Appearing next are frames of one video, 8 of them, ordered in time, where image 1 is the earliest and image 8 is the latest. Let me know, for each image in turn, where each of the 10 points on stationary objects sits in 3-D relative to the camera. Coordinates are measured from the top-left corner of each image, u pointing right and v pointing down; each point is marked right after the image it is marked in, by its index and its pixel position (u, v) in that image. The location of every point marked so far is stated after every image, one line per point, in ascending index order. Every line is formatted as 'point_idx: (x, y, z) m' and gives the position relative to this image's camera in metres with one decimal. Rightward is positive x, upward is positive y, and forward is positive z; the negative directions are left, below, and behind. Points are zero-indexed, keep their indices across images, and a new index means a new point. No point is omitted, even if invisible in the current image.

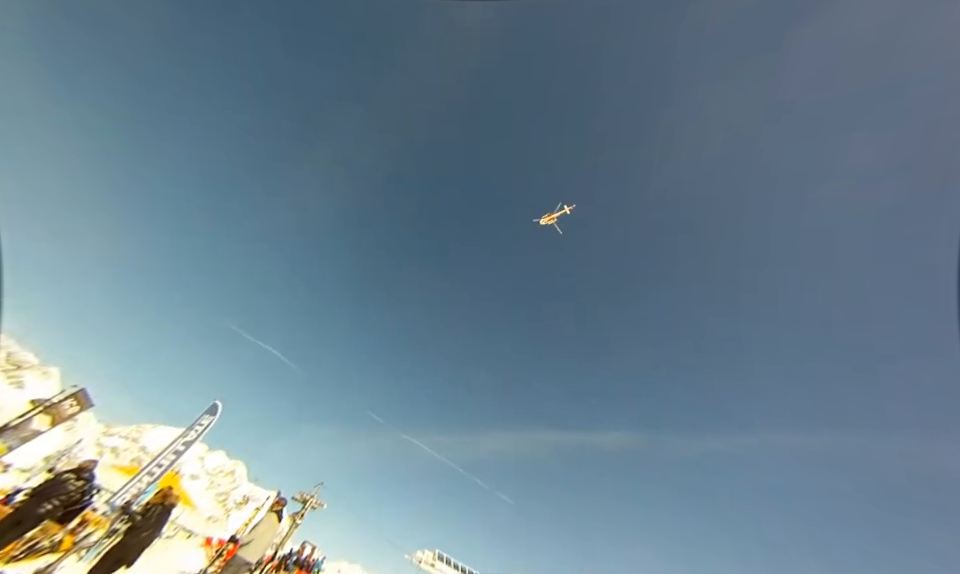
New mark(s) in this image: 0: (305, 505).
0: (-9.7, -11.9, +16.3) m
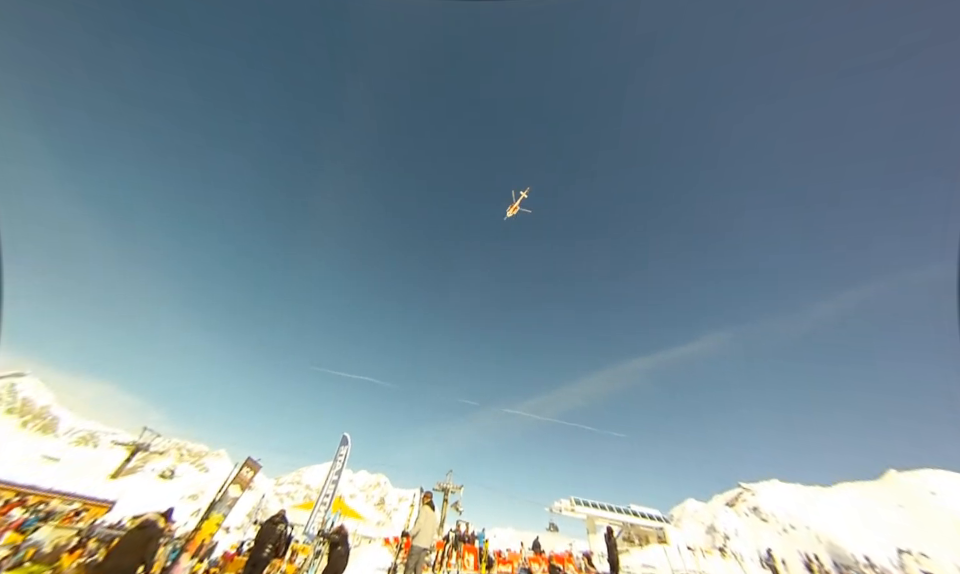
0: (-2.2, -13.4, +19.3) m
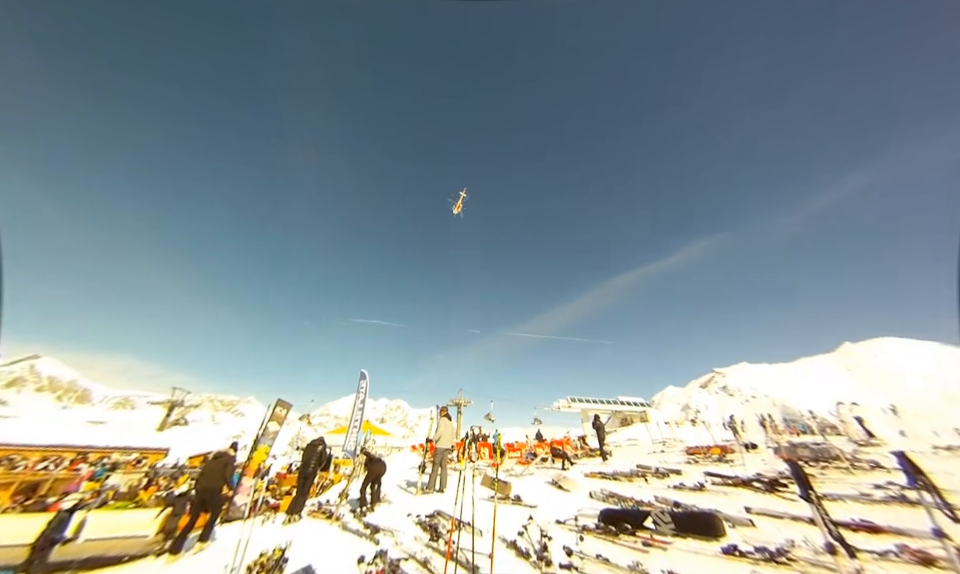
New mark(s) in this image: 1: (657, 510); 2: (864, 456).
0: (-1.7, -9.1, +23.2) m
1: (+5.5, -7.0, +8.8) m
2: (+16.2, -7.5, +11.7) m
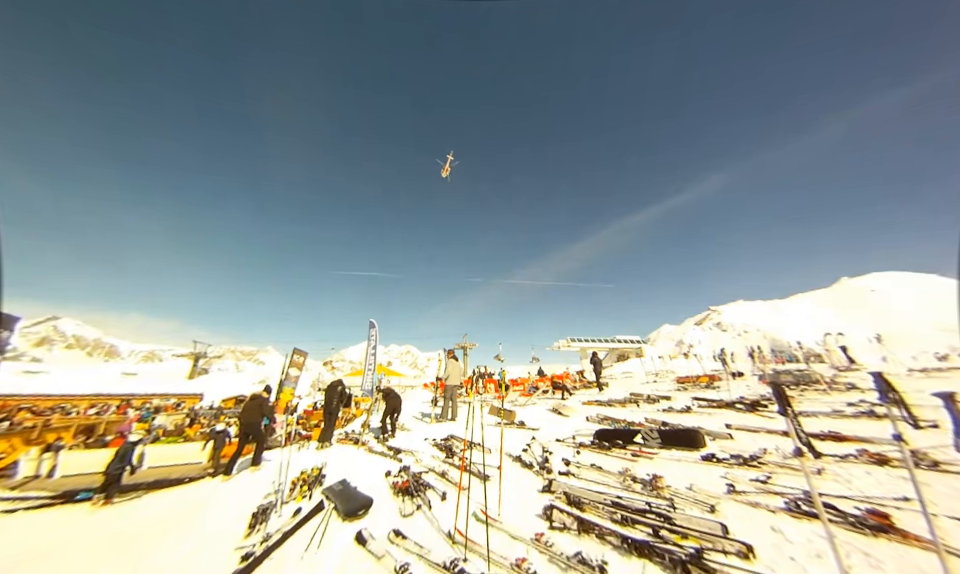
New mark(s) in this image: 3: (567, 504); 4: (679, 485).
0: (-1.3, -4.9, +25.5) m
1: (+5.9, -5.0, +10.9) m
2: (+16.6, -4.6, +13.7) m
3: (+2.0, -4.8, +6.8) m
4: (+5.0, -4.8, +7.6) m
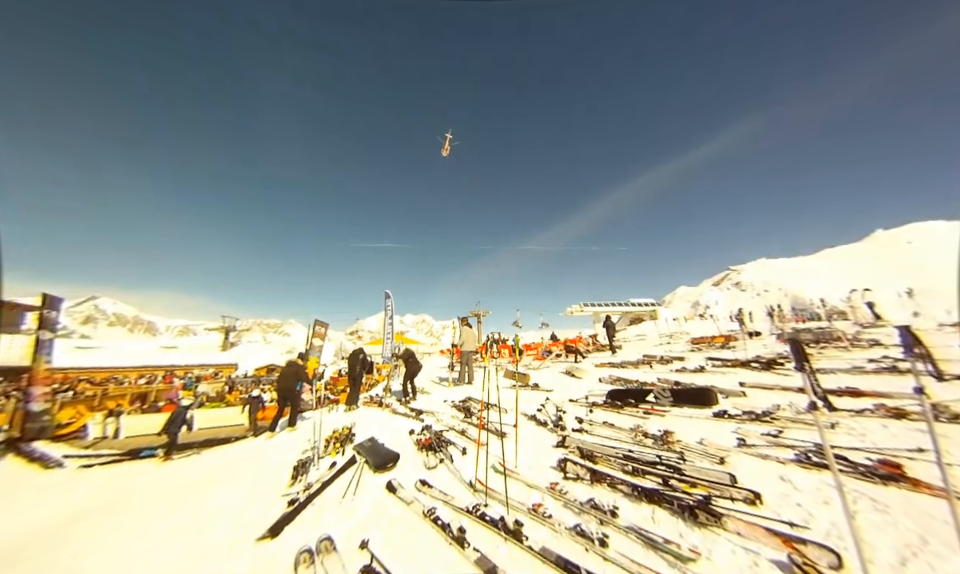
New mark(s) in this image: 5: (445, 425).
0: (-0.1, -2.2, +26.1) m
1: (+6.4, -3.6, +11.2) m
2: (+17.2, -2.6, +13.6) m
3: (+2.4, -3.9, +7.4) m
4: (+5.4, -3.8, +8.0) m
5: (-1.1, -4.6, +10.6) m
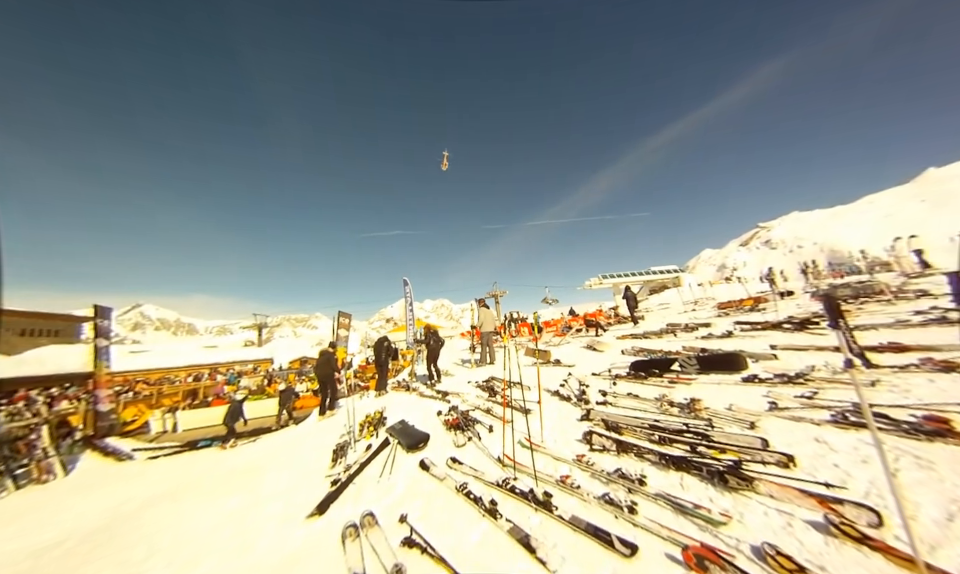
0: (+1.2, -0.6, +26.1) m
1: (+7.0, -2.6, +11.0) m
2: (+17.8, -0.6, +12.6) m
3: (+2.9, -3.5, +7.4) m
4: (+5.9, -3.1, +7.8) m
5: (-0.4, -4.2, +10.9) m
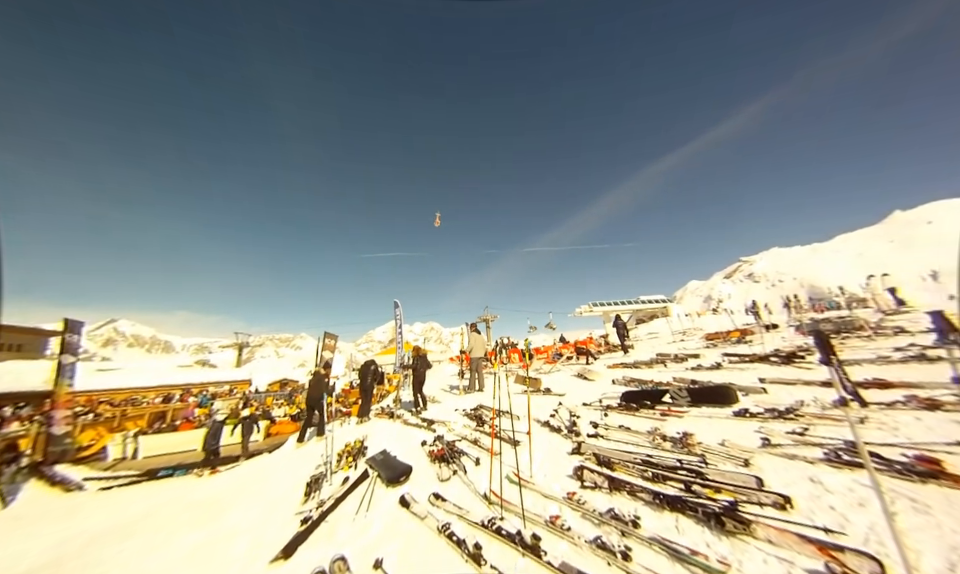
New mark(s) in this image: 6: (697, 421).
0: (+0.4, -2.7, +25.6) m
1: (+6.6, -3.6, +10.6) m
2: (+17.4, -2.1, +12.7) m
3: (+2.6, -4.1, +6.8) m
4: (+5.5, -3.9, +7.3) m
5: (-0.9, -5.0, +10.2) m
6: (+6.1, -4.0, +8.8) m
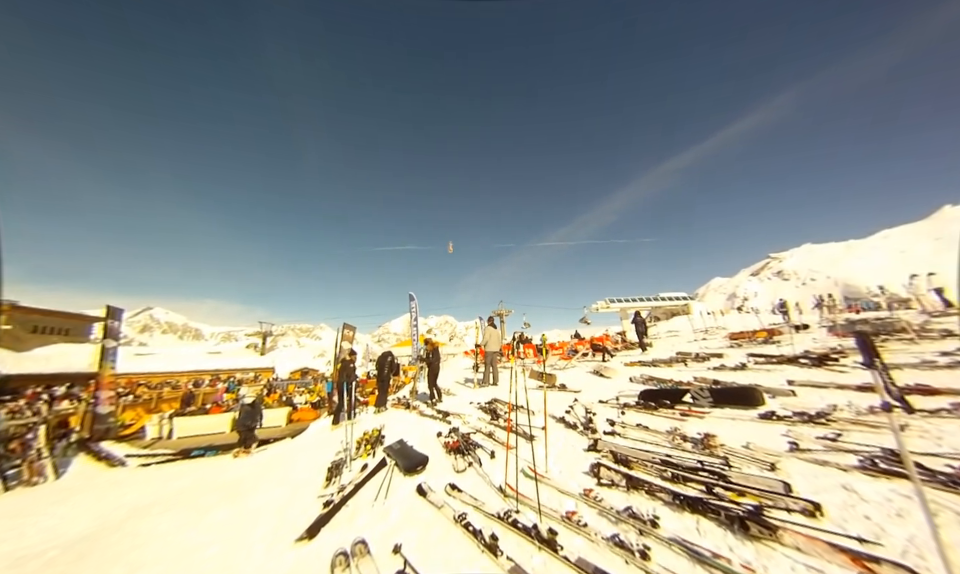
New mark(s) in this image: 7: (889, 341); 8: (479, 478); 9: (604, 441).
0: (+1.9, -2.2, +25.5) m
1: (+7.4, -3.5, +10.2) m
2: (+18.3, -2.1, +11.7) m
3: (+3.1, -4.0, +6.7) m
4: (+6.1, -3.8, +7.1) m
5: (-0.1, -4.8, +10.2) m
6: (+6.8, -3.9, +8.5) m
7: (+17.9, -2.4, +13.1) m
8: (+0.1, -4.5, +6.8) m
9: (+3.4, -4.1, +7.8) m
